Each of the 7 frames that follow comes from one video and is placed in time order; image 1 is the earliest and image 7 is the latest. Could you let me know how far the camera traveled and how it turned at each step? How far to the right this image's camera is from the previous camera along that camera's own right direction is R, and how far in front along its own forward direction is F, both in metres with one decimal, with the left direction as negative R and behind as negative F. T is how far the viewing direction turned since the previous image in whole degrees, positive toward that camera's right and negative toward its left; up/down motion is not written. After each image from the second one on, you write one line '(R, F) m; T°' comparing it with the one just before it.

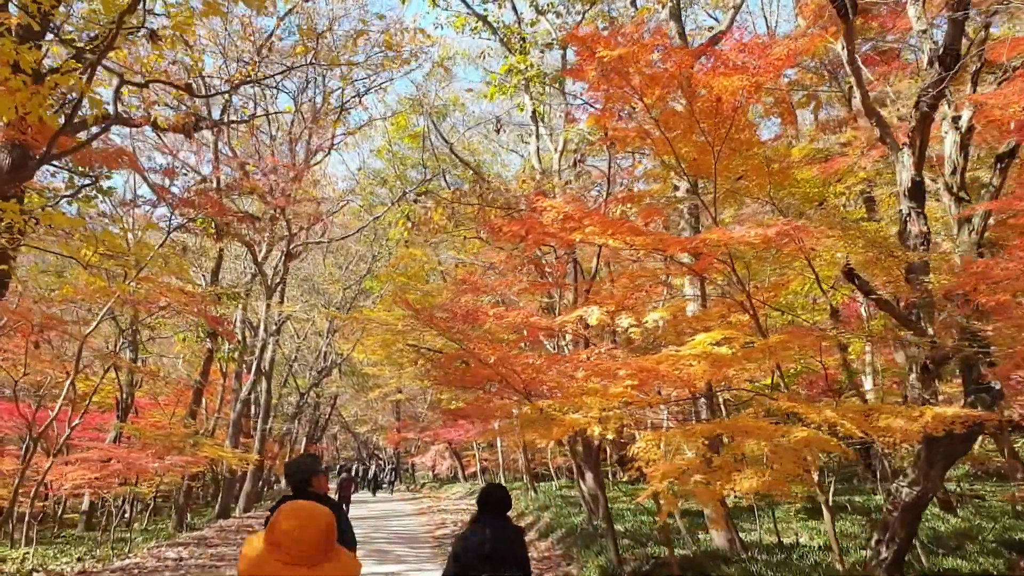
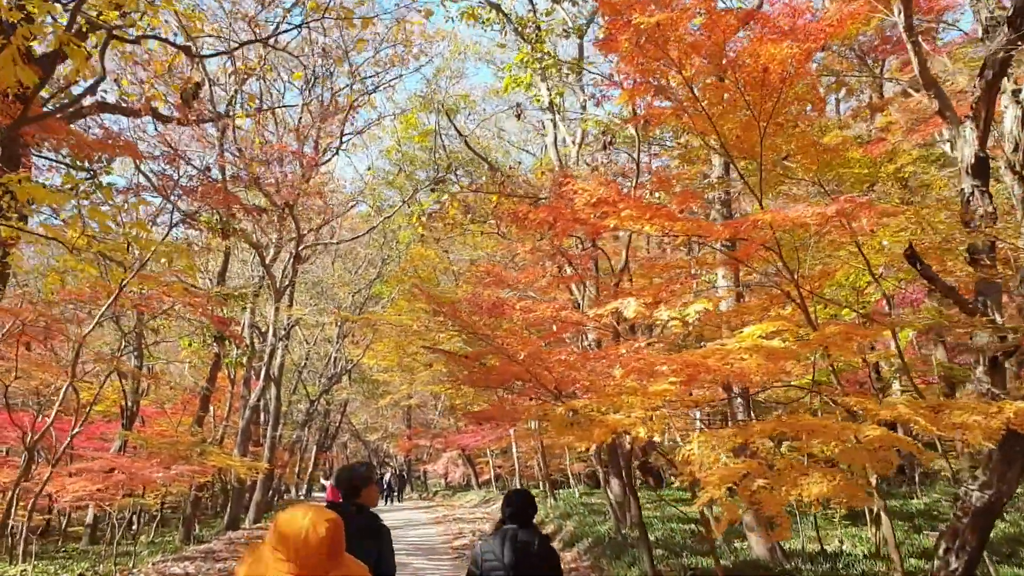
(-0.1, +0.5) m; 0°
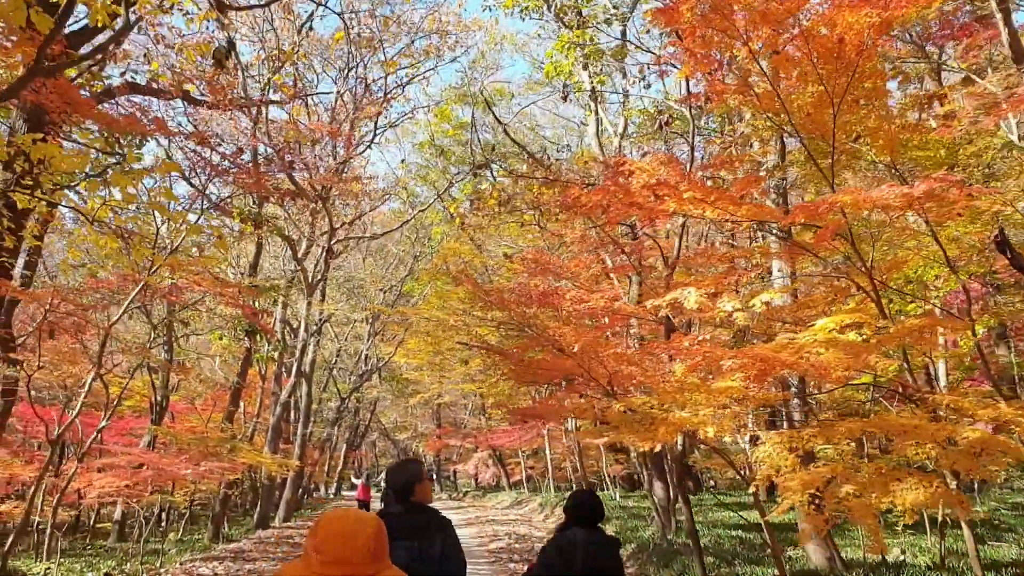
(-0.1, +0.4) m; -2°
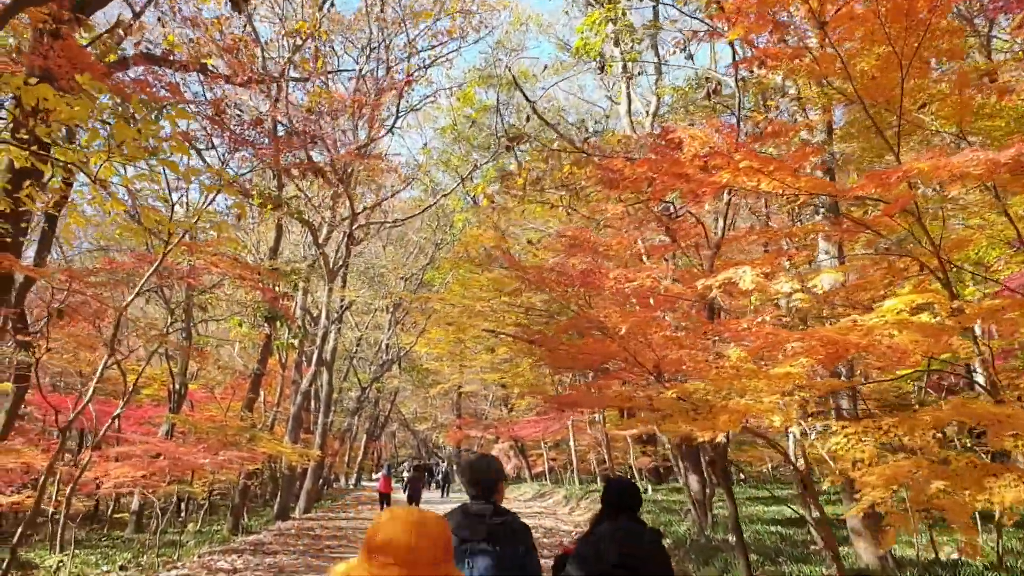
(-0.1, +0.4) m; -1°
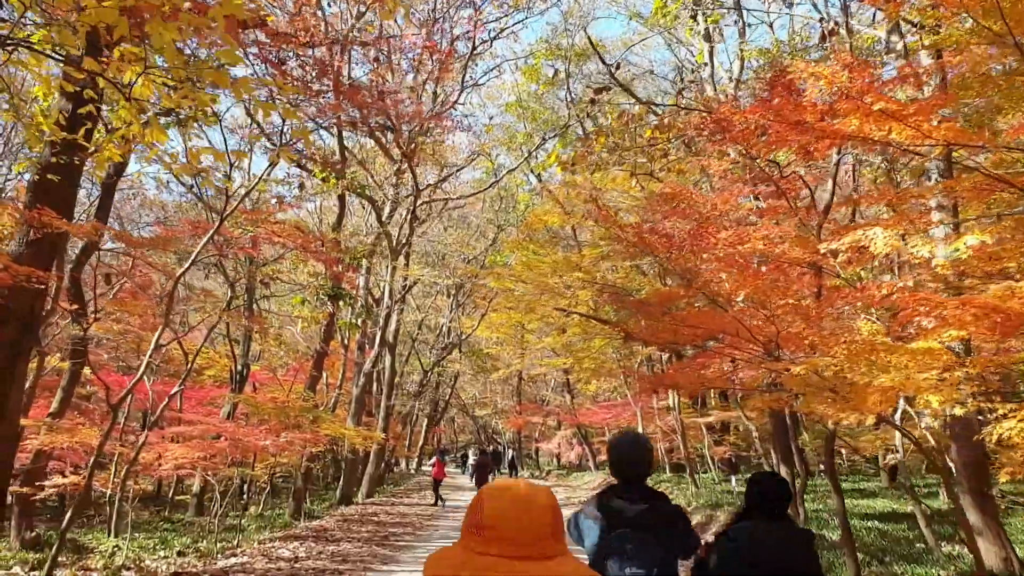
(-0.2, +0.6) m; -3°
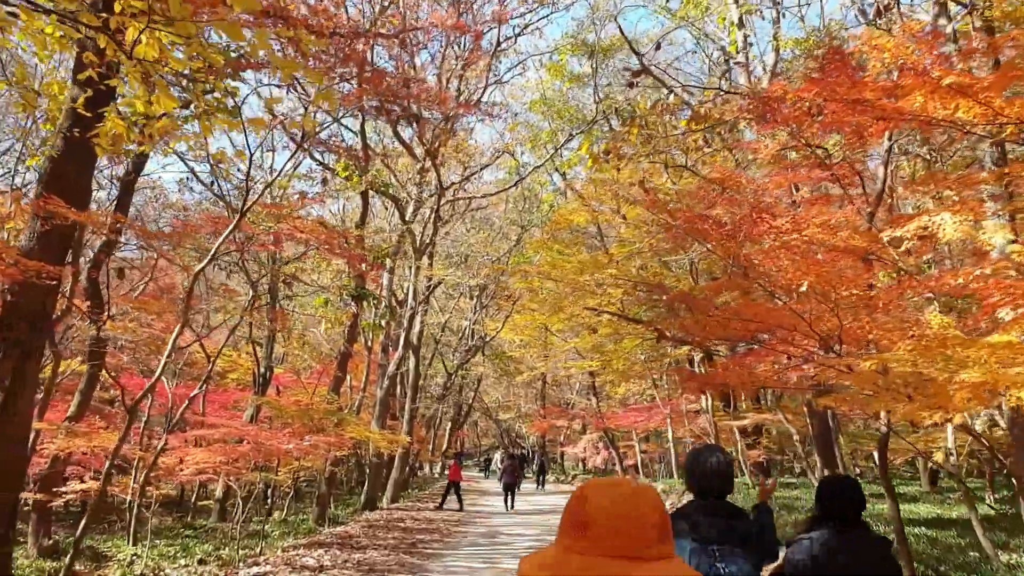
(-0.1, +0.3) m; -1°
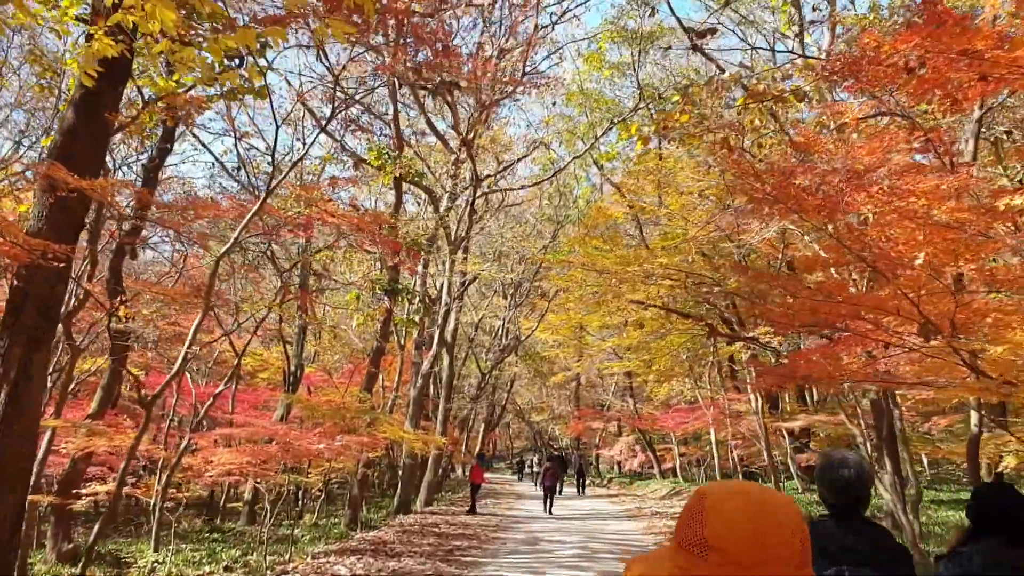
(-0.1, +0.5) m; -2°
